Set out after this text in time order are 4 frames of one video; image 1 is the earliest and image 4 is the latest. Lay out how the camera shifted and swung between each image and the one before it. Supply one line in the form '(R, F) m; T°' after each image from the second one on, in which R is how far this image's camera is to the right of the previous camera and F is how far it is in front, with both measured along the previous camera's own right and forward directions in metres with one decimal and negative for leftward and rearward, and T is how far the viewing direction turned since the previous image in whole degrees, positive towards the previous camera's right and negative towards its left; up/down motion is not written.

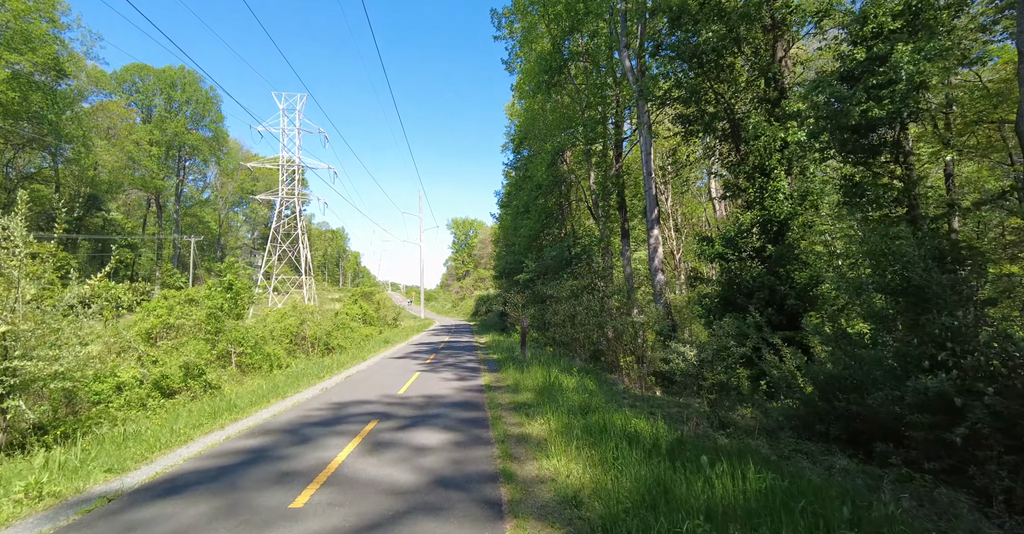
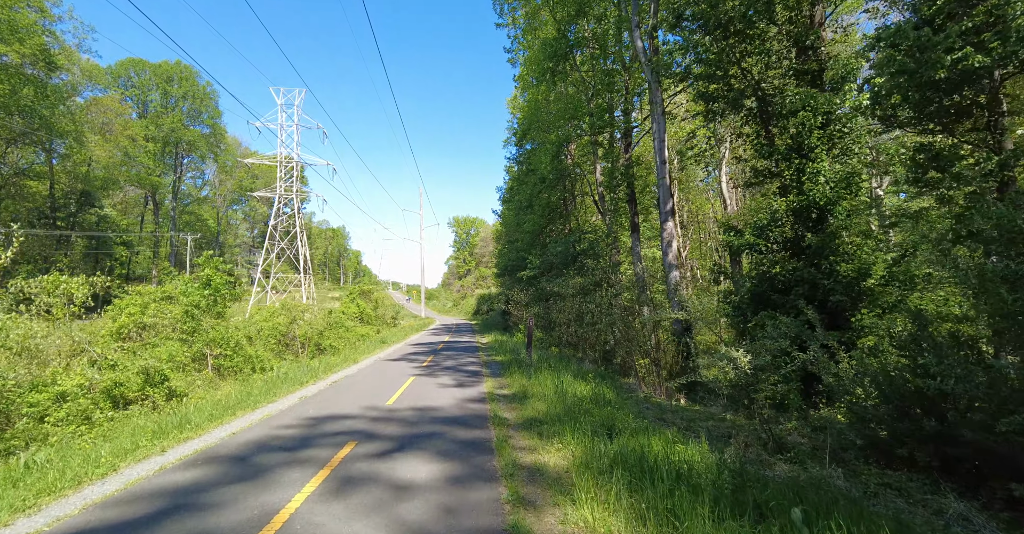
(-0.1, +1.2) m; 0°
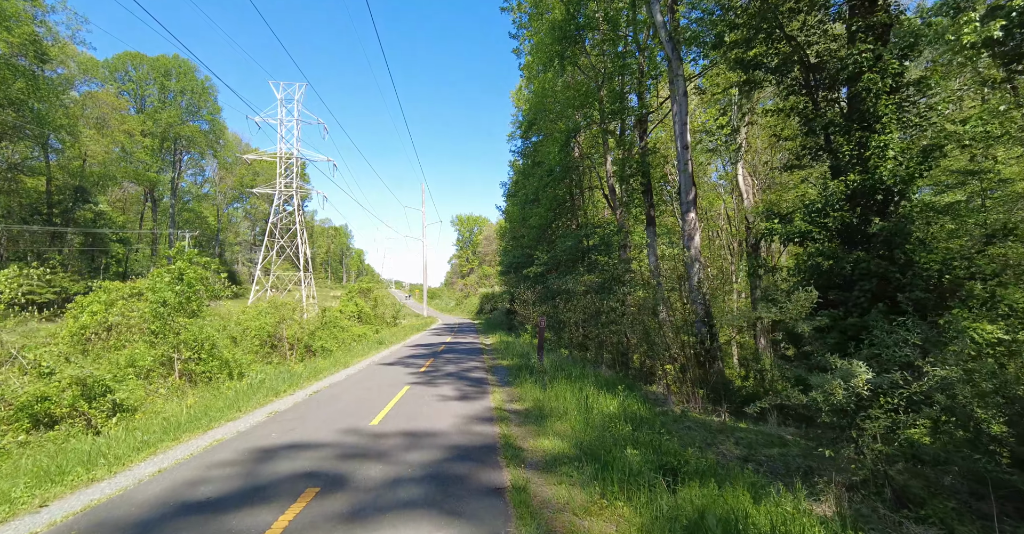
(-0.2, +1.5) m; 0°
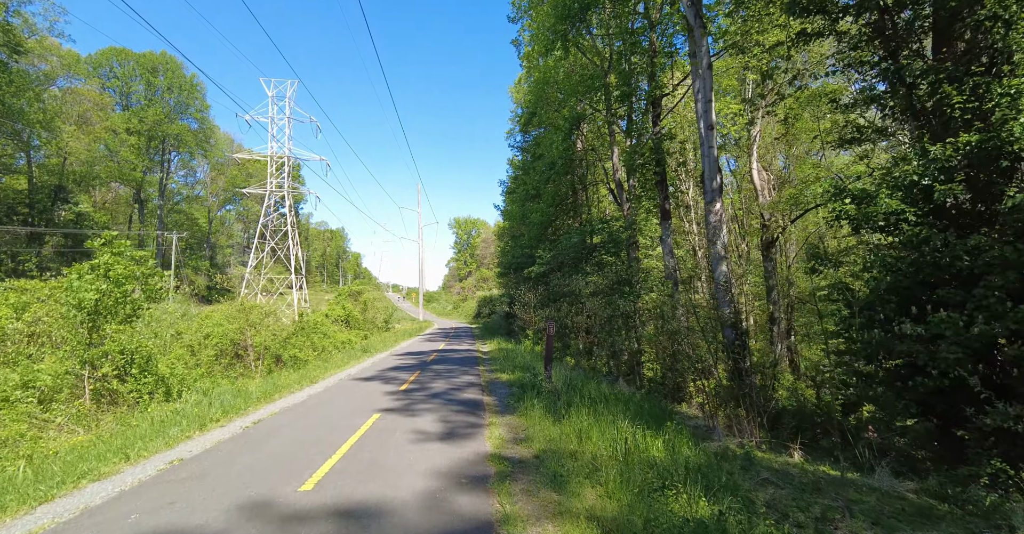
(-0.1, +2.1) m; 0°
